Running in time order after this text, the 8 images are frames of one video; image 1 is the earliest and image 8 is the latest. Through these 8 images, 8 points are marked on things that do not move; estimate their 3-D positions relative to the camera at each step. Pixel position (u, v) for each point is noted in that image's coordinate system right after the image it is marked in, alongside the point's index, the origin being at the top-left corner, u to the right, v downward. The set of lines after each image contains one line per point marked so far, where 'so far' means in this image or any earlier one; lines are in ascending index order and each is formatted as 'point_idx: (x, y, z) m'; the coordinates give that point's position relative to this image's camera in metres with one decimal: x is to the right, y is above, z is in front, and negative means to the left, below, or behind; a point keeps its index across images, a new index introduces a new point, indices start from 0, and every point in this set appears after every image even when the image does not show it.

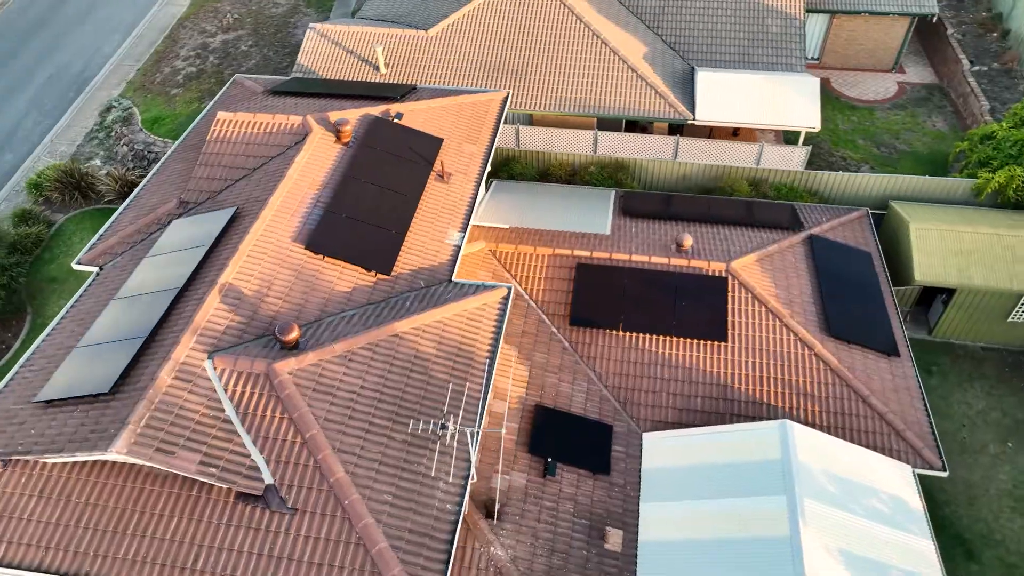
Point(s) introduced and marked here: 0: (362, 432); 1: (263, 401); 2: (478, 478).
0: (-3.2, -3.1, +15.3) m
1: (-5.4, -2.4, +15.3) m
2: (-0.9, -5.0, +18.6) m
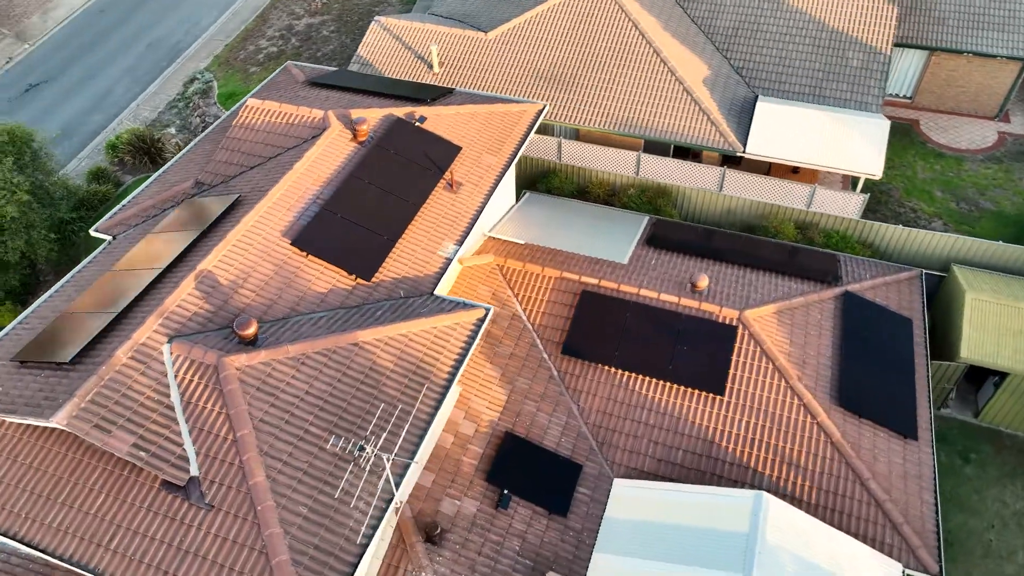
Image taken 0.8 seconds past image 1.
0: (-4.7, -3.2, +15.2) m
1: (-6.7, -2.3, +15.5) m
2: (-2.2, -5.5, +18.3) m
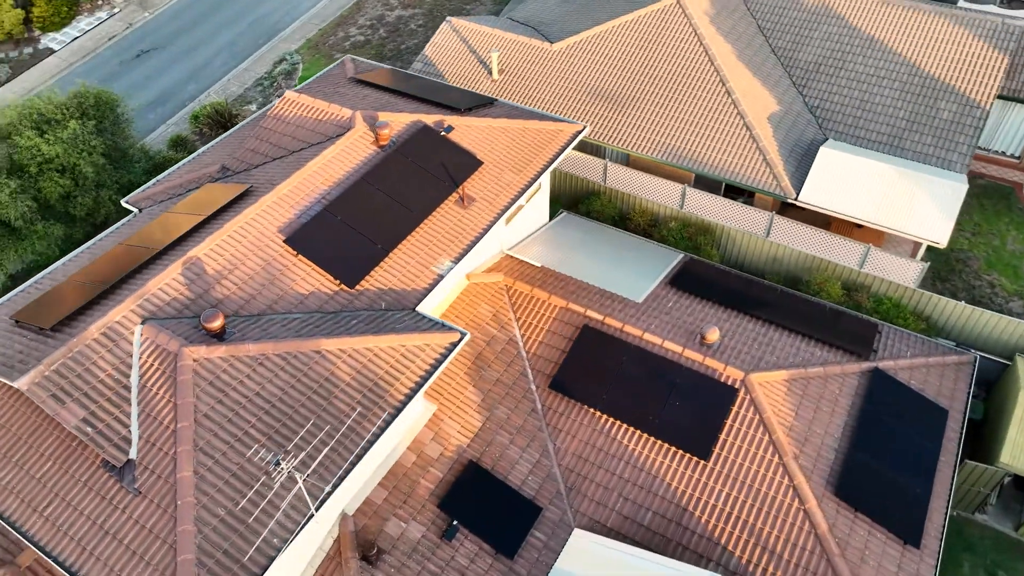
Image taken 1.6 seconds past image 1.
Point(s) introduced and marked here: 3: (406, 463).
0: (-6.1, -3.3, +15.3) m
1: (-7.9, -2.0, +15.9) m
2: (-3.5, -5.8, +18.0) m
3: (-2.9, -4.7, +19.0) m
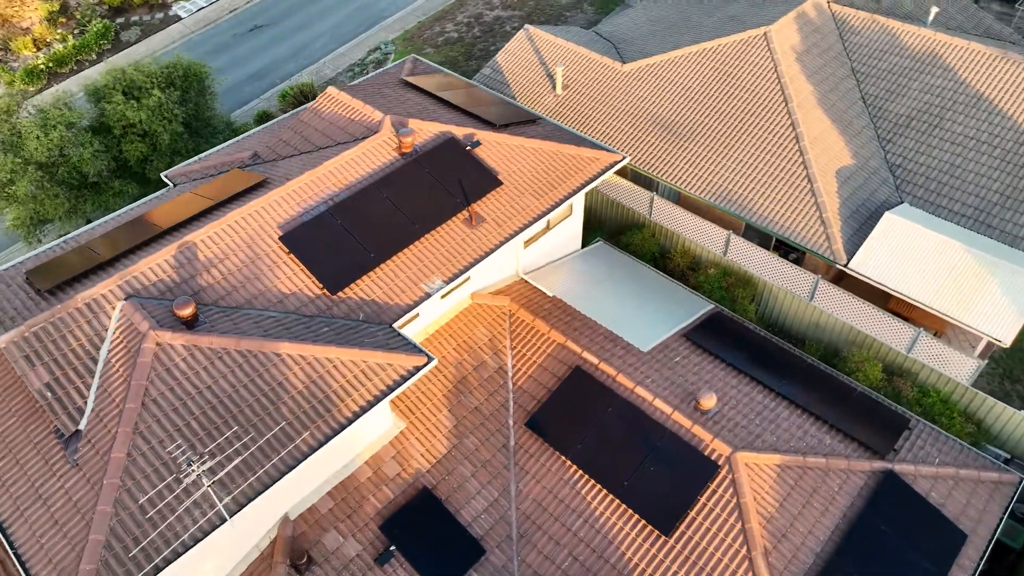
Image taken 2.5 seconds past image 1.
0: (-7.5, -3.1, +15.7) m
1: (-9.0, -1.6, +16.5) m
2: (-5.0, -6.1, +18.0) m
3: (-4.1, -5.1, +18.9) m
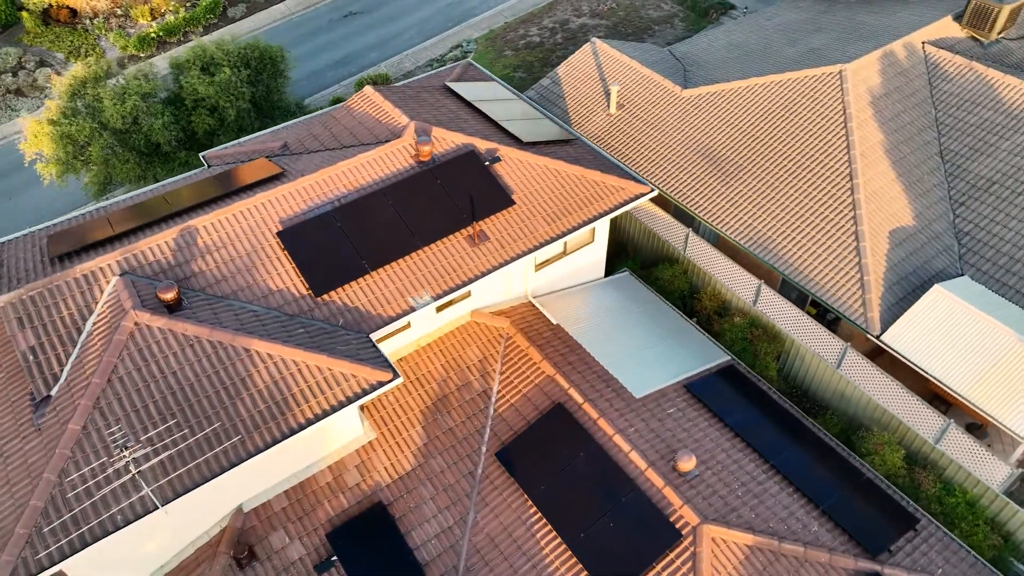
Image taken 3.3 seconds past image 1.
0: (-8.7, -2.7, +16.2) m
1: (-9.9, -1.1, +17.1) m
2: (-6.4, -6.0, +18.2) m
3: (-5.2, -5.2, +18.9) m
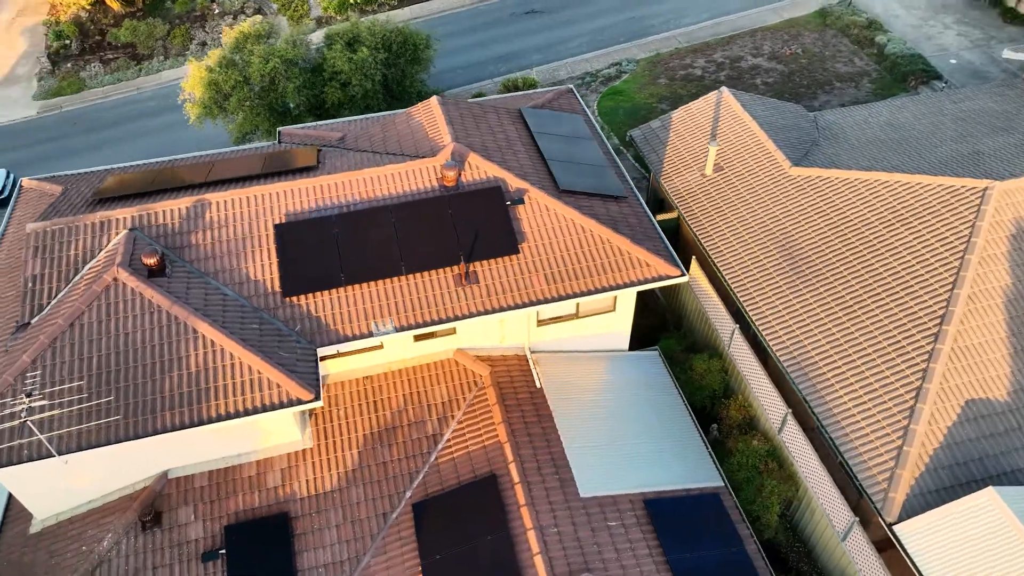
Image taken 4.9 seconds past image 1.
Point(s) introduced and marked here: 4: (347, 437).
0: (-10.7, -1.6, +17.4) m
1: (-11.1, +0.2, +18.6) m
2: (-8.9, -5.5, +18.9) m
3: (-7.3, -5.0, +19.2) m
4: (-4.6, -4.2, +19.9) m
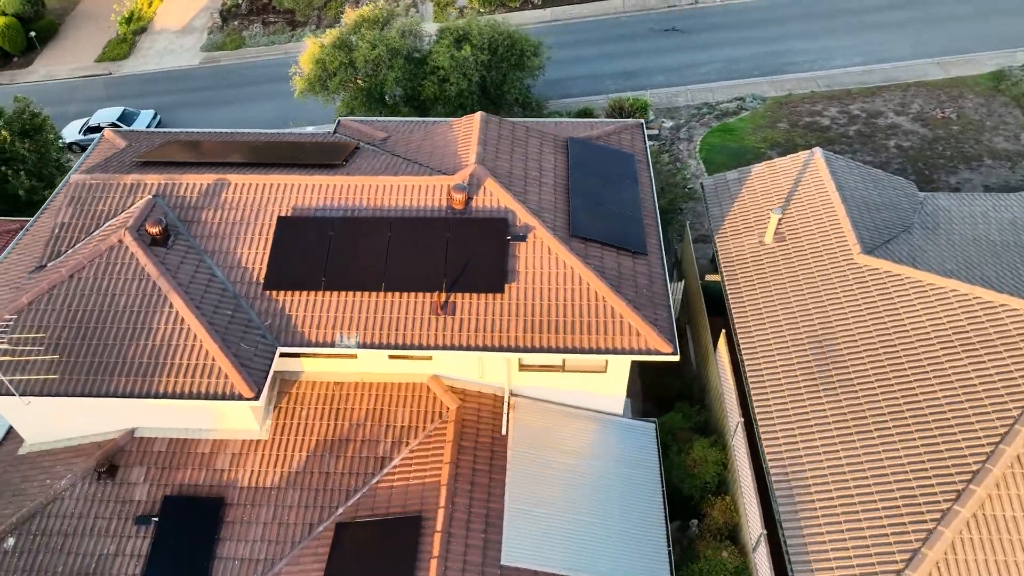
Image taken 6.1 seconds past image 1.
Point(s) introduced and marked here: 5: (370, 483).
0: (-11.7, -0.5, +18.6) m
1: (-11.5, +1.4, +19.8) m
2: (-10.4, -4.6, +19.8) m
3: (-8.8, -4.5, +19.8) m
4: (-5.9, -4.2, +19.9) m
5: (-3.9, -5.2, +19.0) m
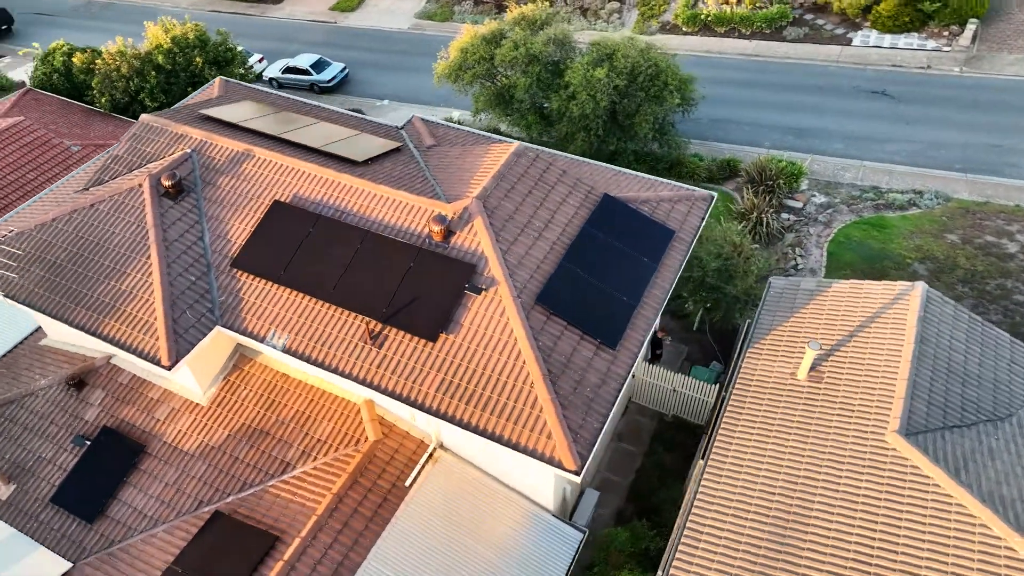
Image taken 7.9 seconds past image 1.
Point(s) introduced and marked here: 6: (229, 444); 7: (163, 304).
0: (-12.6, +1.7, +20.4) m
1: (-11.5, +3.4, +21.4) m
2: (-12.3, -2.7, +21.4) m
3: (-10.7, -3.1, +20.9) m
4: (-8.0, -3.6, +20.2) m
5: (-6.7, -5.2, +18.8) m
6: (-7.9, -4.4, +19.7) m
7: (-9.2, -0.4, +18.6) m
